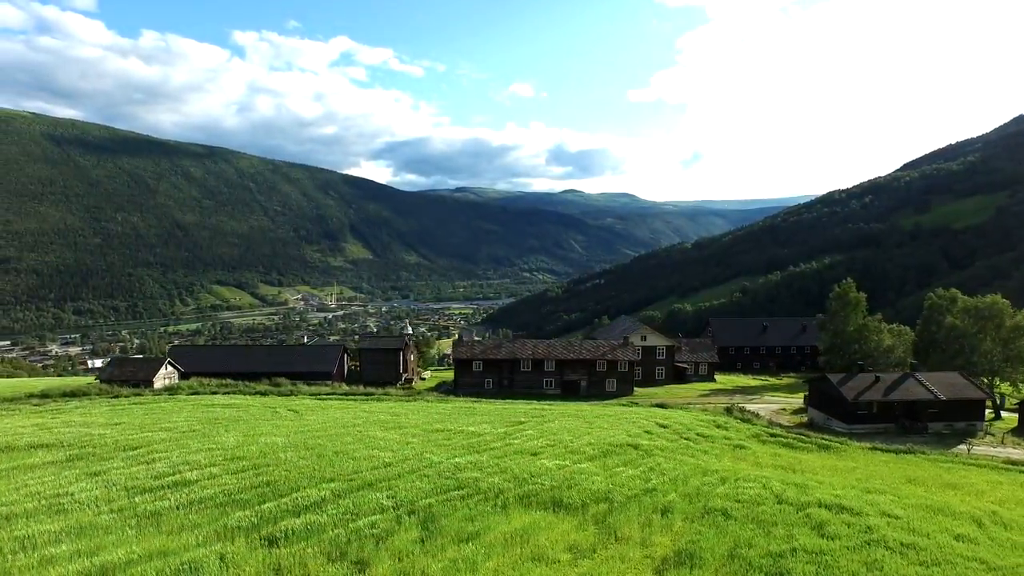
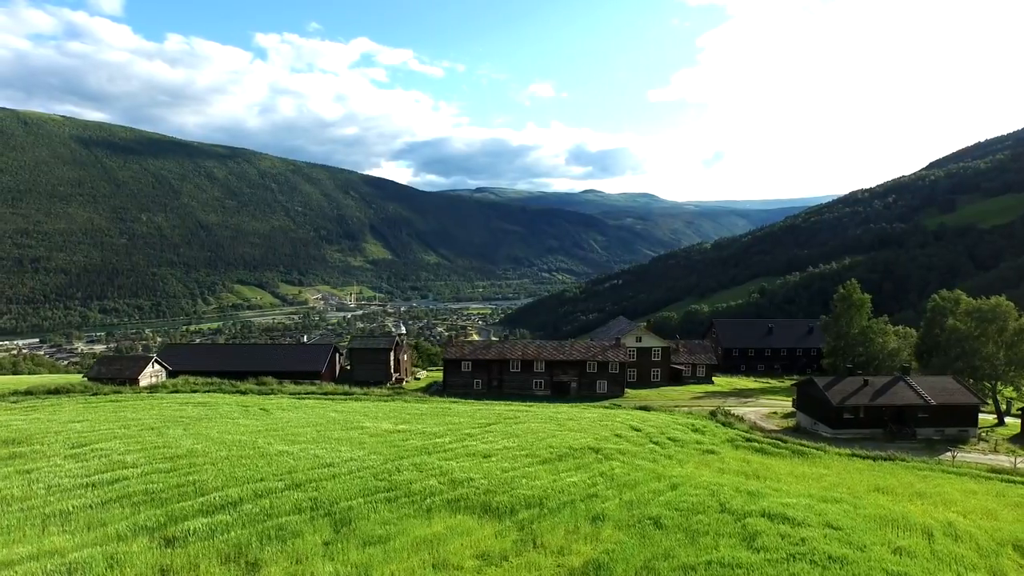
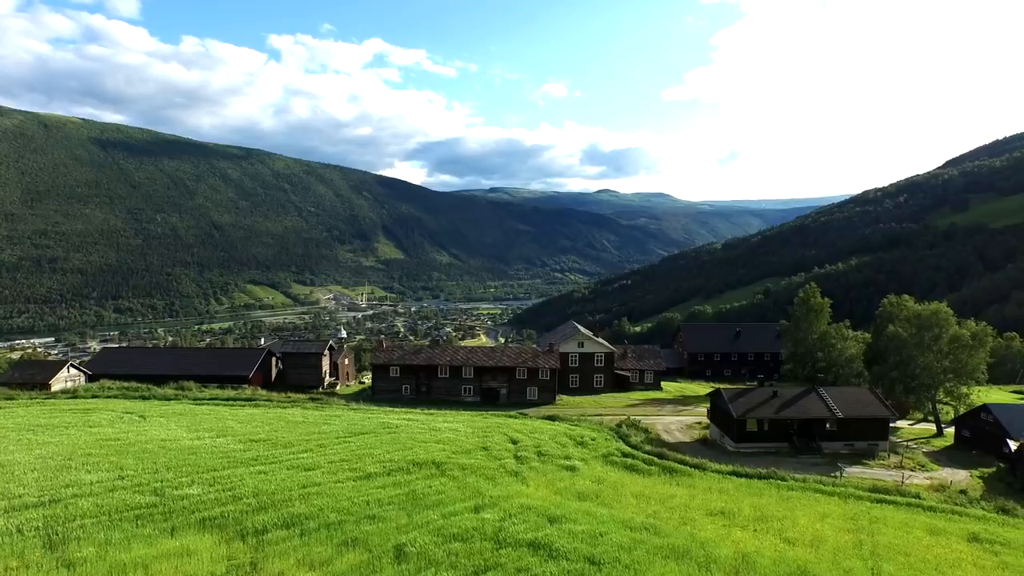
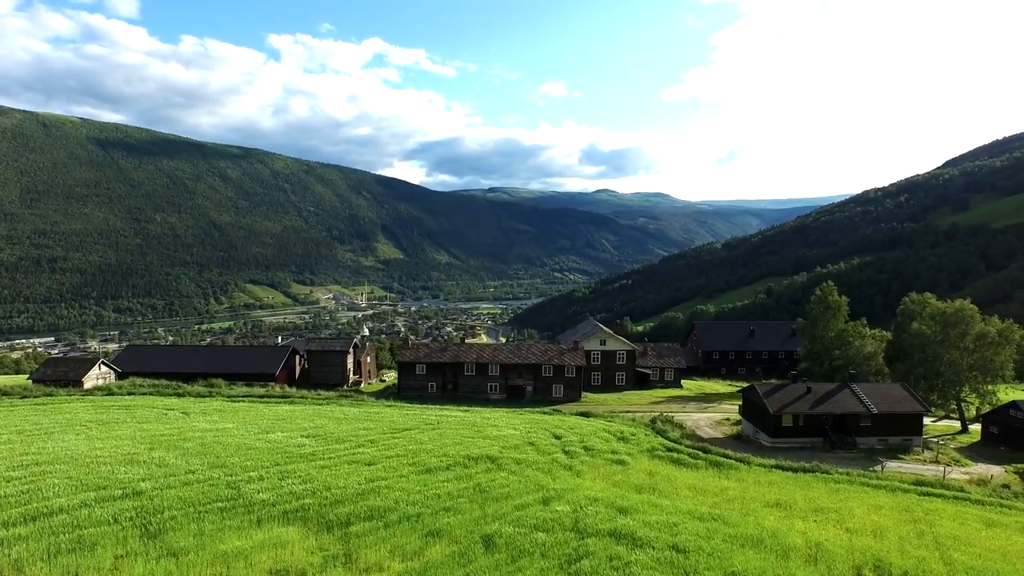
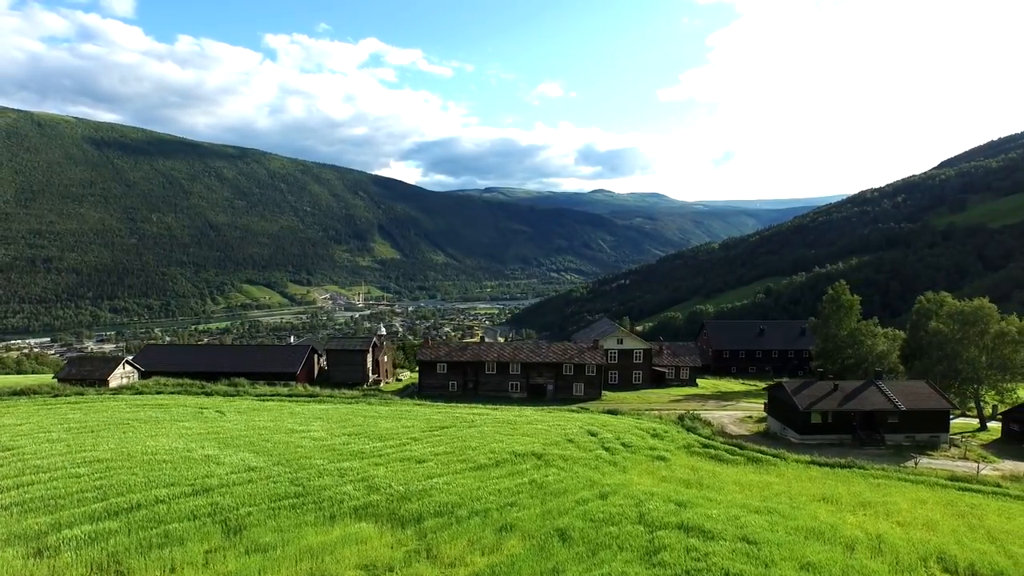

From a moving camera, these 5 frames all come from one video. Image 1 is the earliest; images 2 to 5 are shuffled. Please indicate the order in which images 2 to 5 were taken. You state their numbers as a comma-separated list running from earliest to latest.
2, 5, 4, 3
